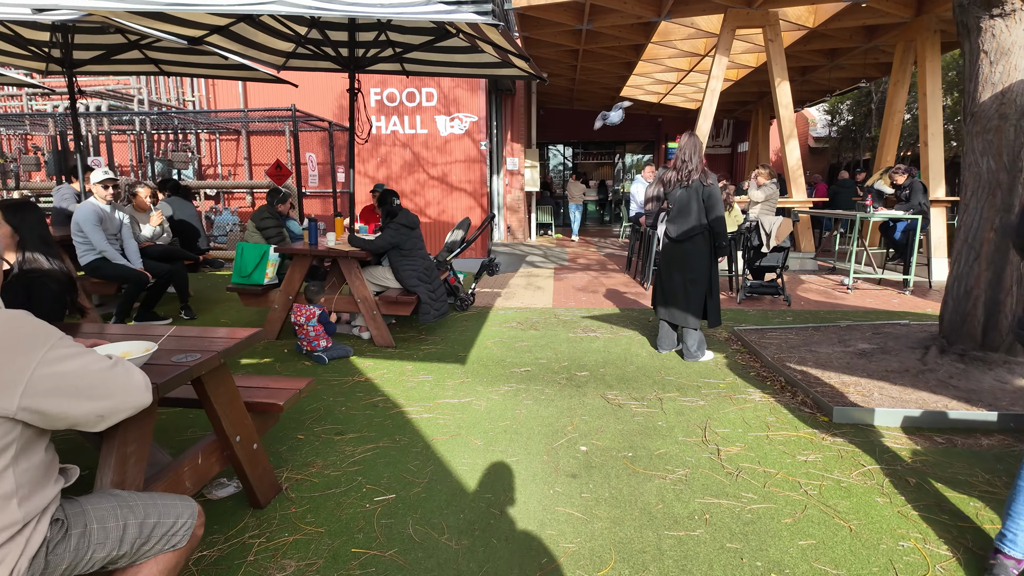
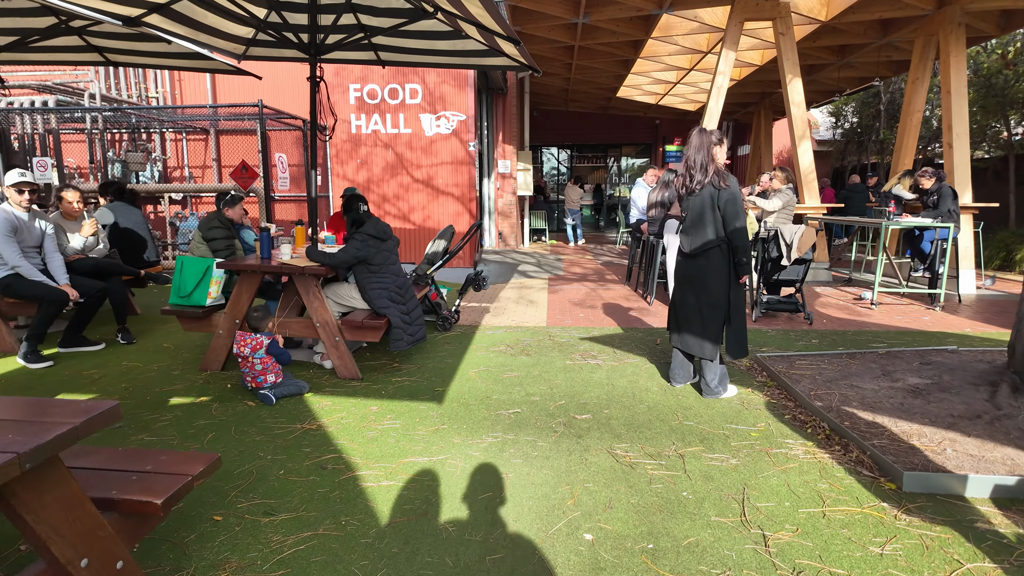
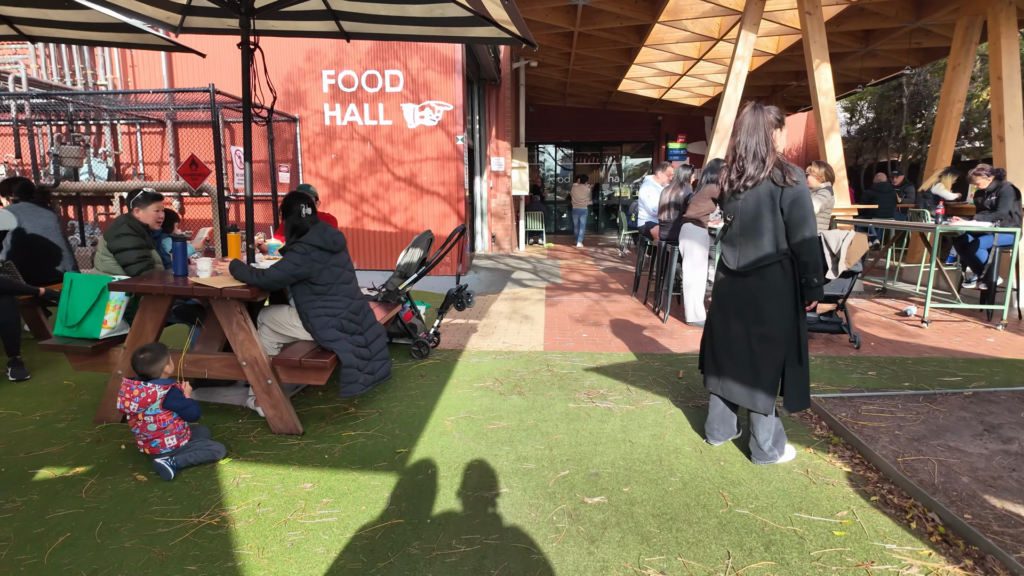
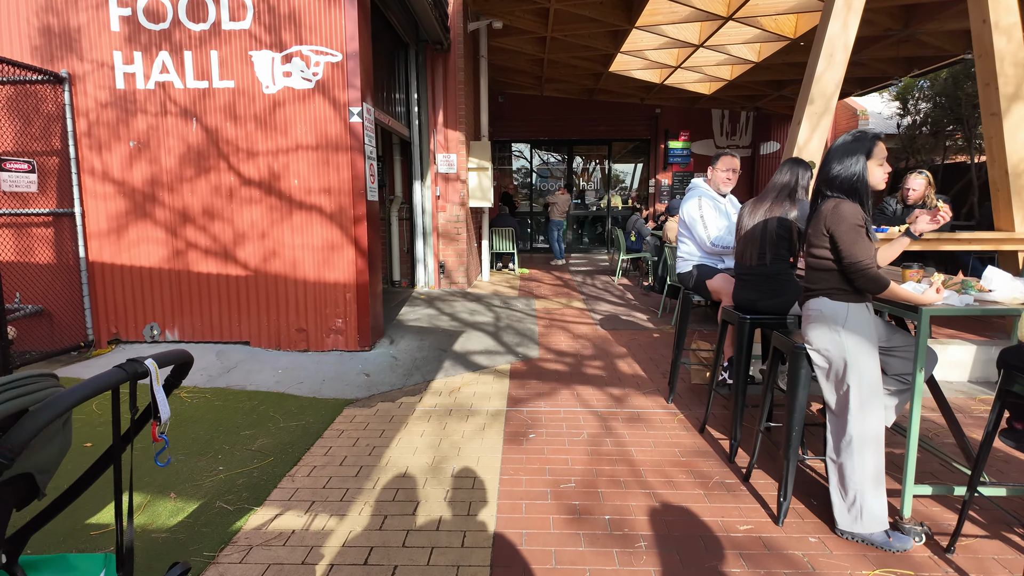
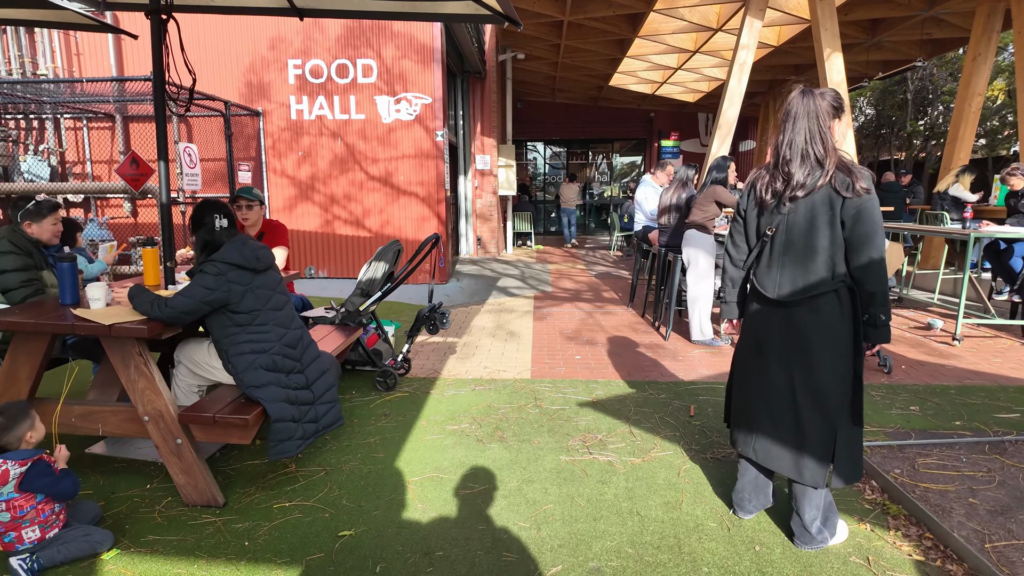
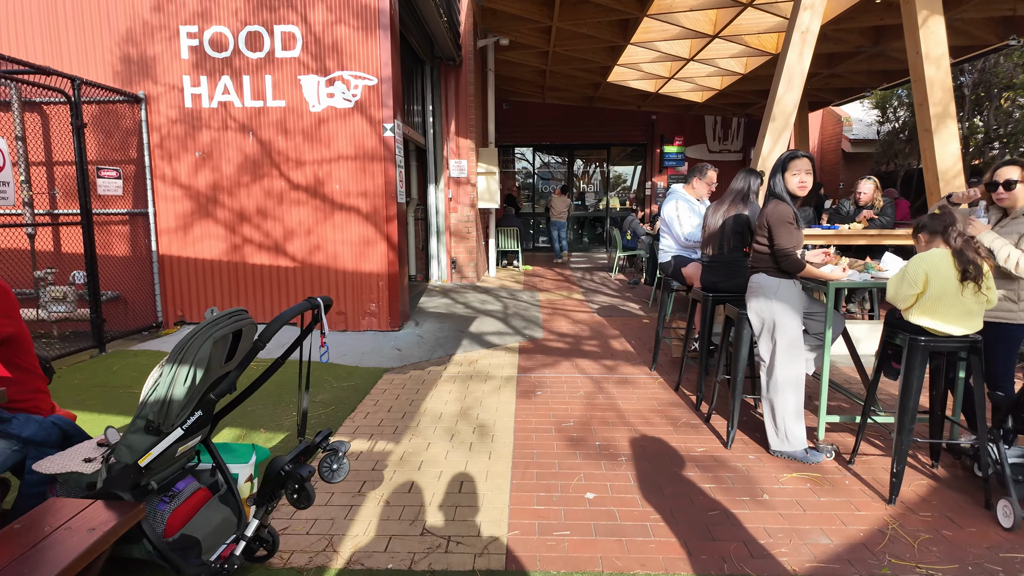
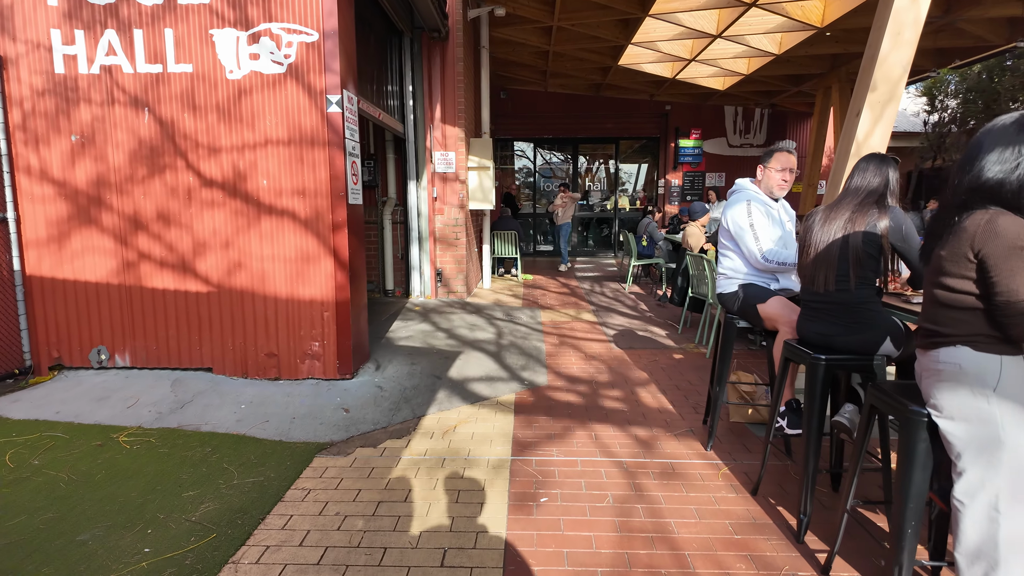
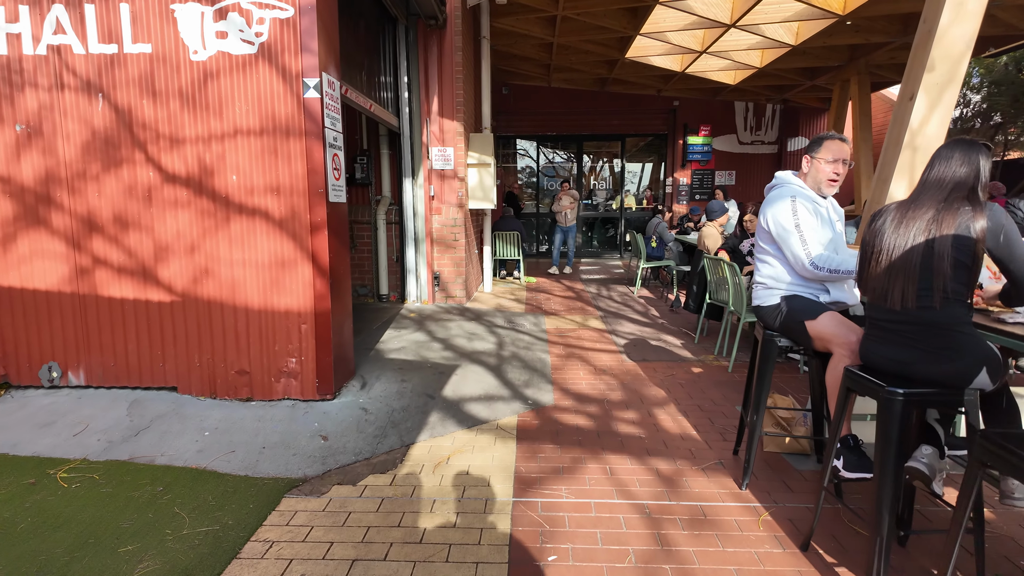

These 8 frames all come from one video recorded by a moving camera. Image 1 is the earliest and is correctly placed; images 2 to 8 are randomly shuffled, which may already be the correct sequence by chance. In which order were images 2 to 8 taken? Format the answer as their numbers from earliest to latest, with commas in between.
2, 3, 5, 6, 4, 7, 8
